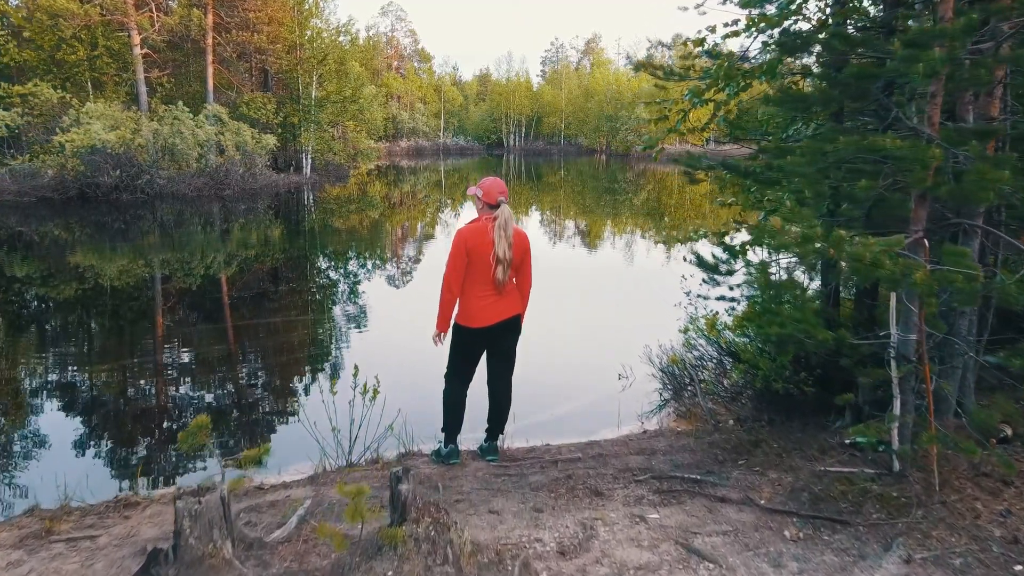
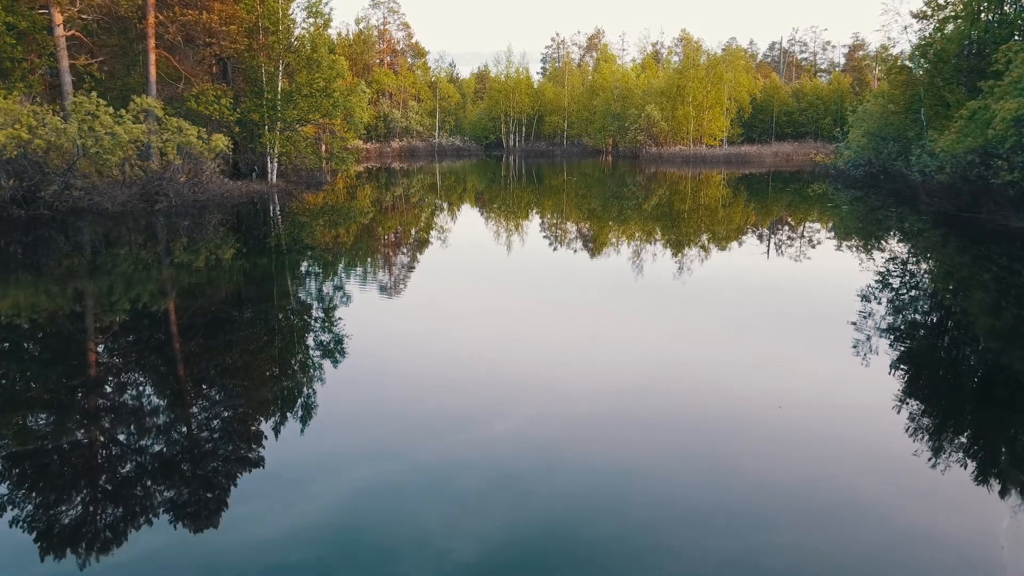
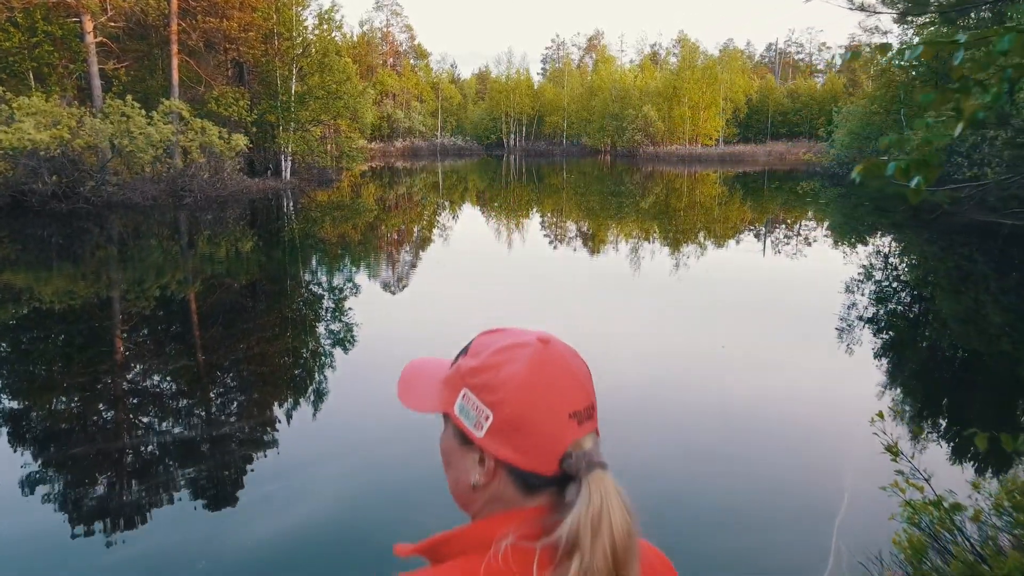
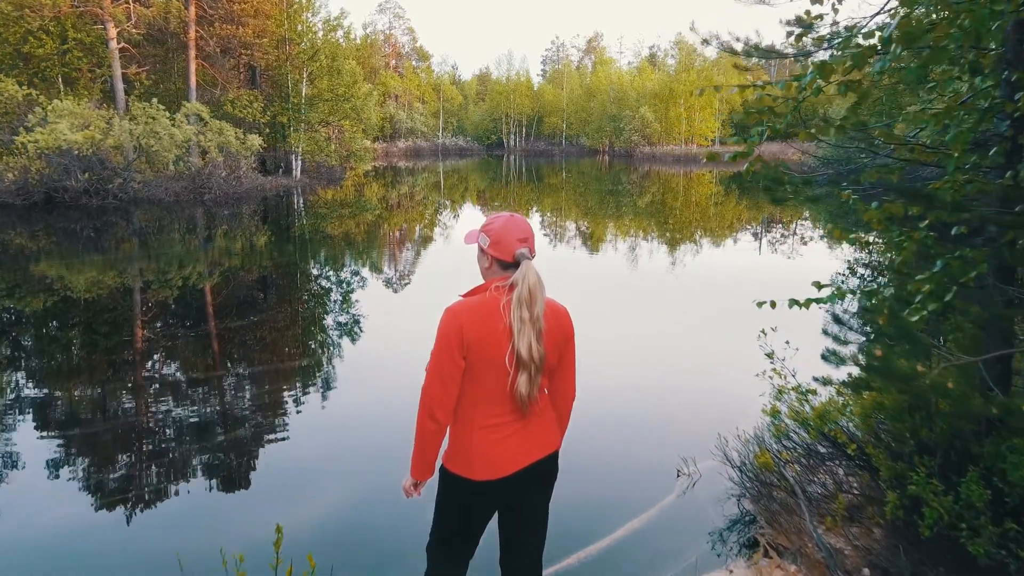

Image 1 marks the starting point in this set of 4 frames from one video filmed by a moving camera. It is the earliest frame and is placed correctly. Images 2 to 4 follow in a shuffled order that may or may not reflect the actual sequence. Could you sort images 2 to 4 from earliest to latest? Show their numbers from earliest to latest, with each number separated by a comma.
4, 3, 2
